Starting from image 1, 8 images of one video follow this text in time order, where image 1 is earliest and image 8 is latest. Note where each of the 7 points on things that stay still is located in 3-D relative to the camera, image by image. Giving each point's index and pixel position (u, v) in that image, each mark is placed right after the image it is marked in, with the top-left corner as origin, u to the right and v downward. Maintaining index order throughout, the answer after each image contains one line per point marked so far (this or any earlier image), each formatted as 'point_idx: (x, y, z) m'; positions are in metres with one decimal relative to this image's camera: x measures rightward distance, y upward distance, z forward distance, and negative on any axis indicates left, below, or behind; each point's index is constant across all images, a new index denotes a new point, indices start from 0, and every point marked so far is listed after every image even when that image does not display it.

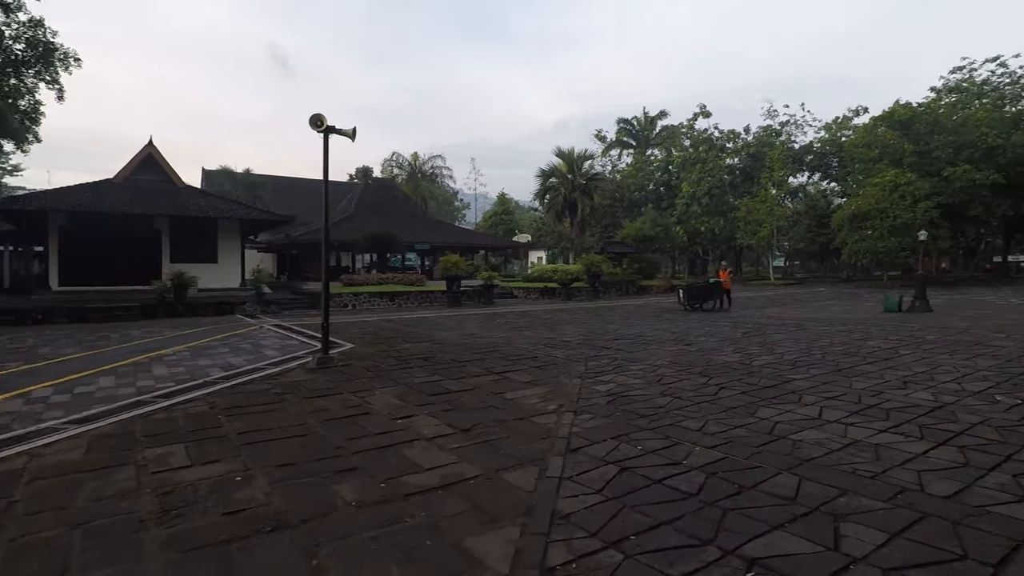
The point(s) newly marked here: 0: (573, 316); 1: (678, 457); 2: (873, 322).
0: (+1.4, -0.7, +13.7) m
1: (+1.0, -1.0, +3.5) m
2: (+7.1, -0.7, +11.3) m
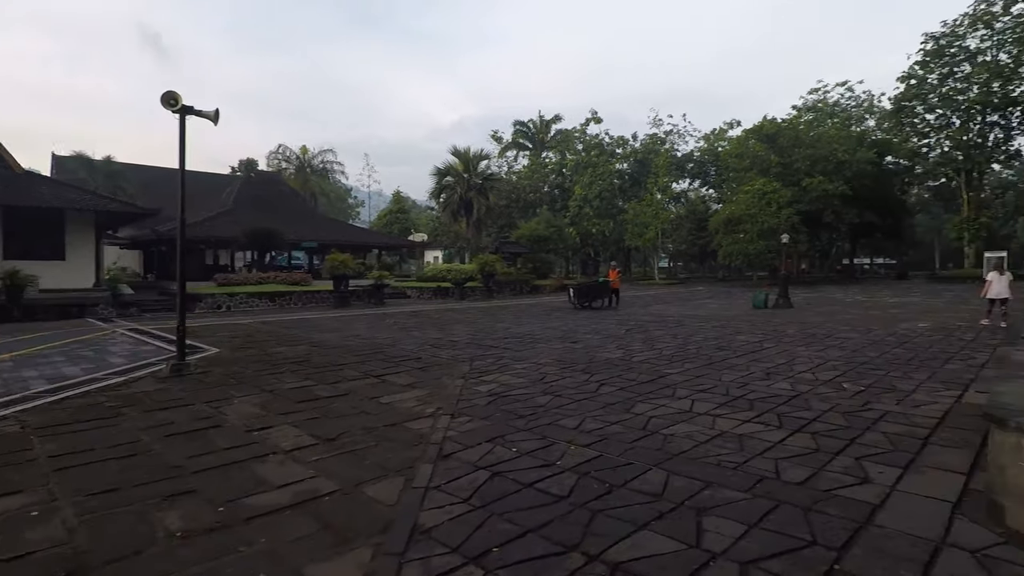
0: (-1.1, -0.6, +13.5) m
1: (+0.2, -1.0, +3.4) m
2: (+4.9, -0.6, +12.2) m
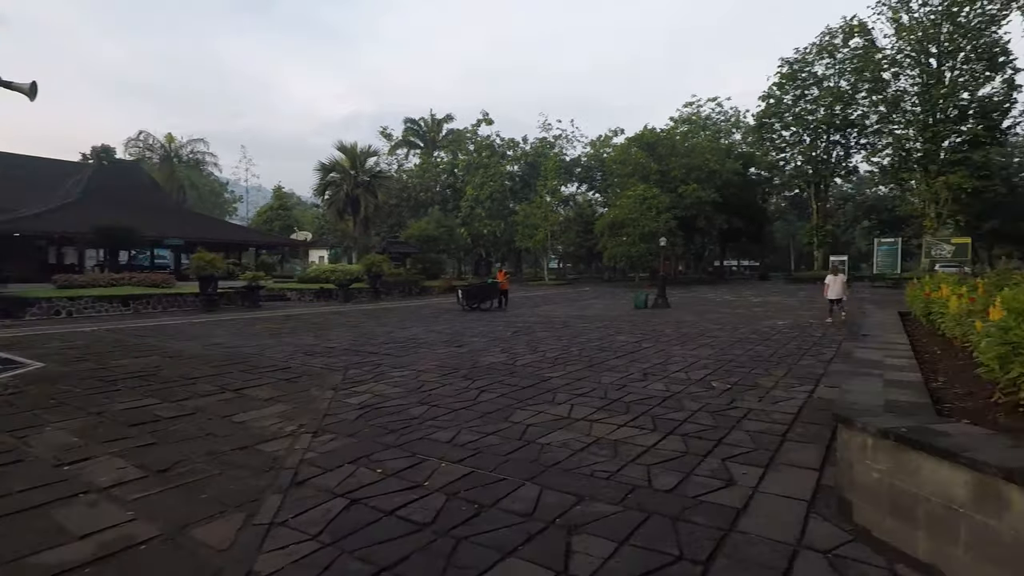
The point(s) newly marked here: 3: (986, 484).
0: (-3.7, -0.7, +12.8) m
1: (-0.5, -1.0, +3.2) m
2: (+2.5, -0.7, +12.6) m
3: (+1.7, -0.7, +2.0) m
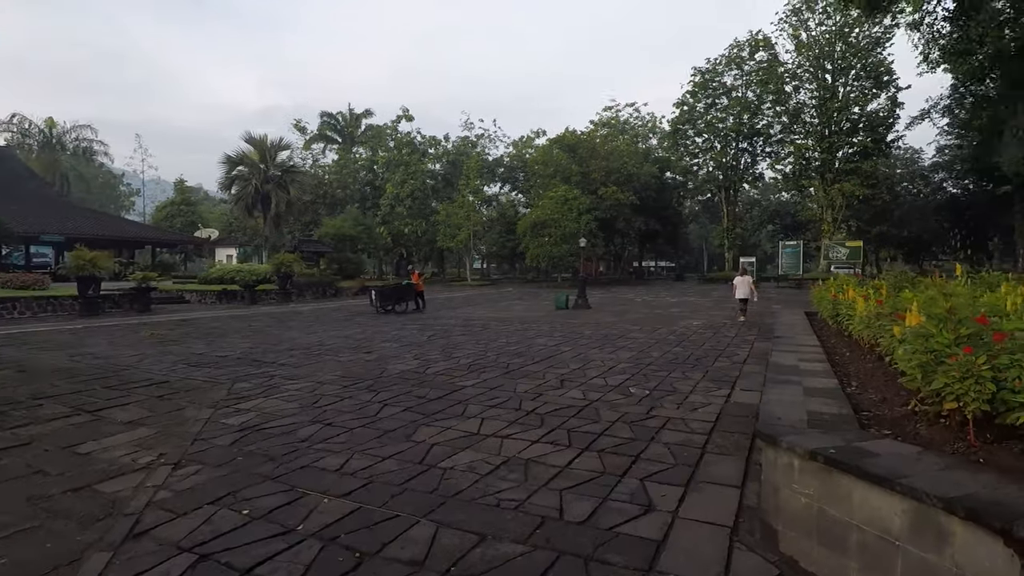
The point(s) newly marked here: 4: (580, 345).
0: (-5.4, -0.7, +11.8) m
1: (-1.0, -1.1, +2.7) m
2: (+0.7, -0.7, +12.4) m
3: (+1.3, -0.7, +1.8) m
4: (+1.0, -0.8, +8.3) m
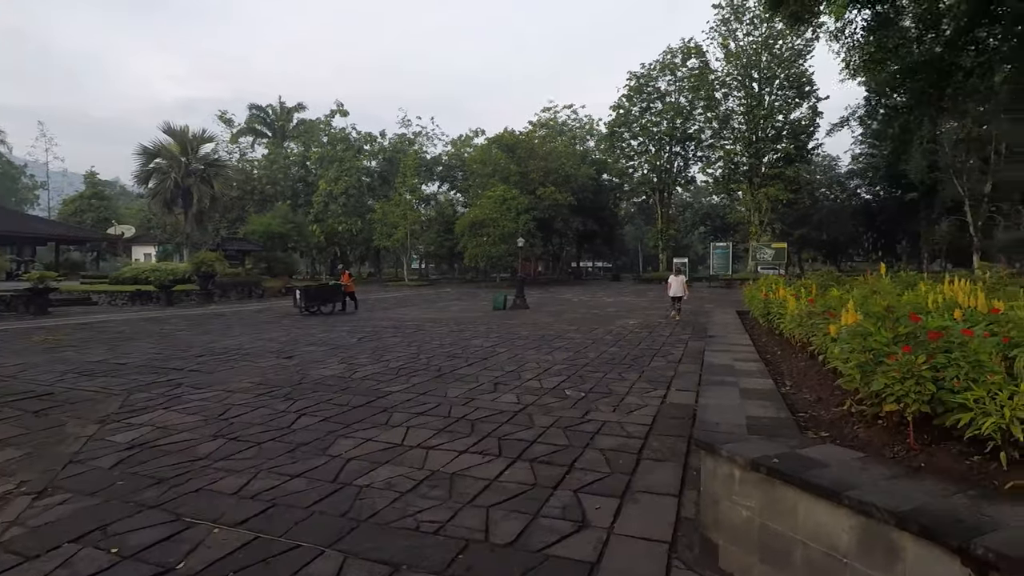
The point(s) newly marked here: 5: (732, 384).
0: (-6.6, -0.7, +10.9) m
1: (-1.3, -1.1, +2.3) m
2: (-0.6, -0.7, +12.2) m
3: (+1.0, -0.7, +1.6) m
4: (+0.1, -0.8, +8.1) m
5: (+1.4, -0.6, +3.8) m
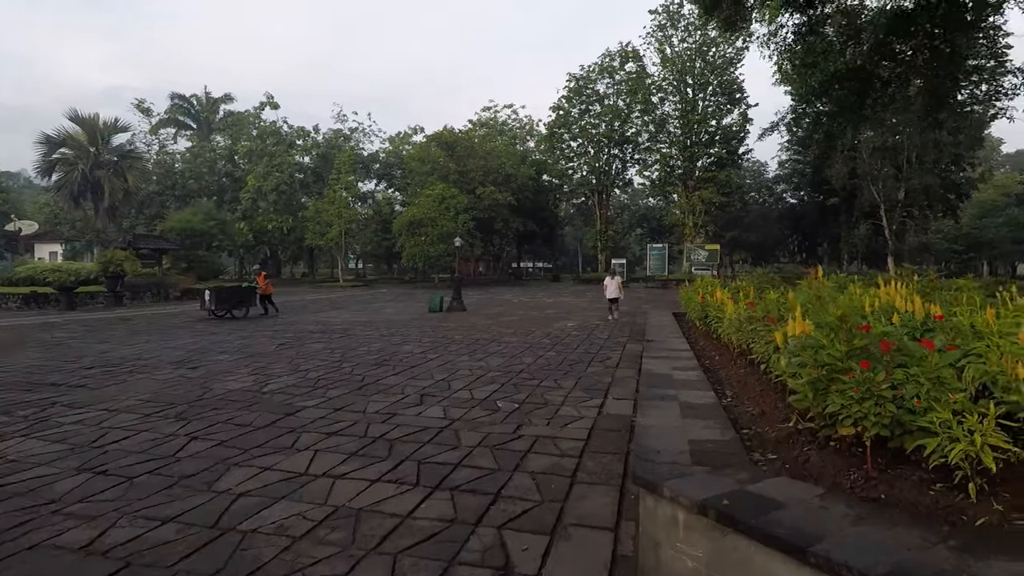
0: (-7.8, -0.8, +9.8) m
1: (-1.6, -1.1, +1.7) m
2: (-1.9, -0.7, +11.6) m
3: (+0.8, -0.7, +1.4) m
4: (-0.8, -0.9, +7.7) m
5: (+1.0, -0.7, +3.5) m
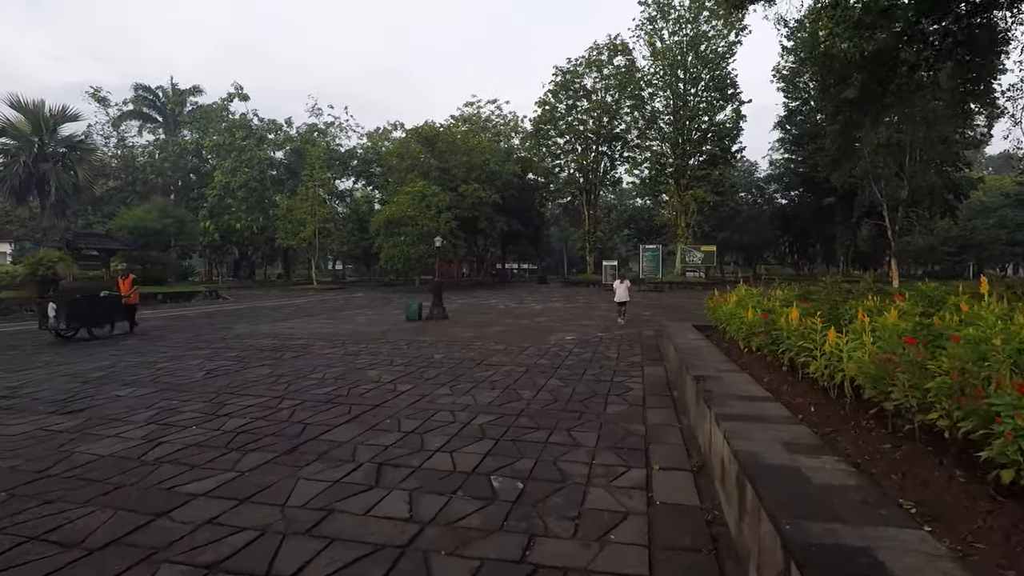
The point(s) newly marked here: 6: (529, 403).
0: (-7.9, -0.9, +8.0) m
1: (-1.5, -1.2, +0.1) m
2: (-2.1, -0.9, +10.0) m
3: (+0.9, -0.8, -0.2) m
4: (-0.9, -1.0, +6.1) m
5: (+1.0, -0.8, +1.9) m
6: (+0.1, -1.0, +5.1) m
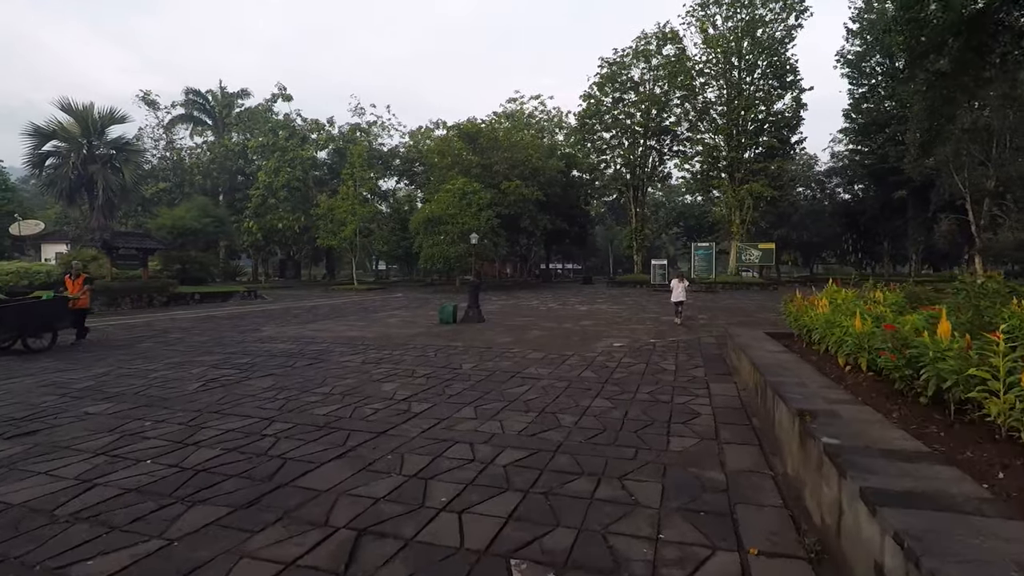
0: (-7.4, -0.9, +7.5) m
1: (-1.7, -1.2, -0.8) m
2: (-1.5, -0.9, +9.1) m
3: (+0.7, -0.8, -1.3) m
4: (-0.6, -1.0, +5.1) m
5: (+1.0, -0.8, +0.8) m
6: (+0.4, -1.0, +4.0) m
